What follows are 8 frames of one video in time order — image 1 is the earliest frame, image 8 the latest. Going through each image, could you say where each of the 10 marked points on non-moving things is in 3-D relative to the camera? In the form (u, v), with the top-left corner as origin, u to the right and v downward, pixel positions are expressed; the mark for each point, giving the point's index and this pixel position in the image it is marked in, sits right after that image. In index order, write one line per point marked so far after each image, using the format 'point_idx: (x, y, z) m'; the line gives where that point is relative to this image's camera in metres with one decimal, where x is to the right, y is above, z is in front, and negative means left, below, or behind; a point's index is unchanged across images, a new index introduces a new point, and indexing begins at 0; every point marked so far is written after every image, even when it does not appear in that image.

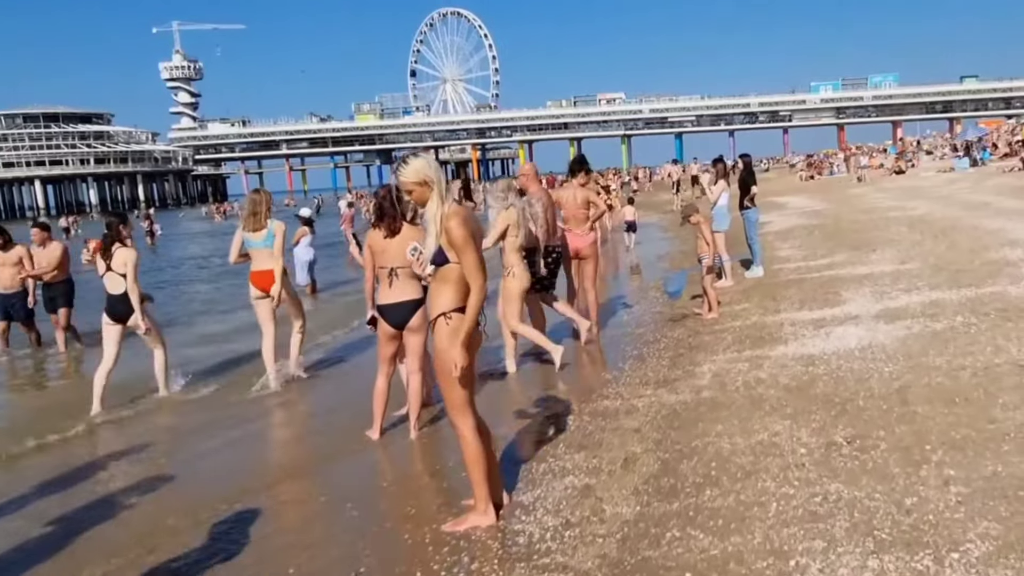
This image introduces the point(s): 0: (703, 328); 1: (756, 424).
0: (+1.6, -0.3, +8.9) m
1: (+1.3, -0.7, +5.4) m
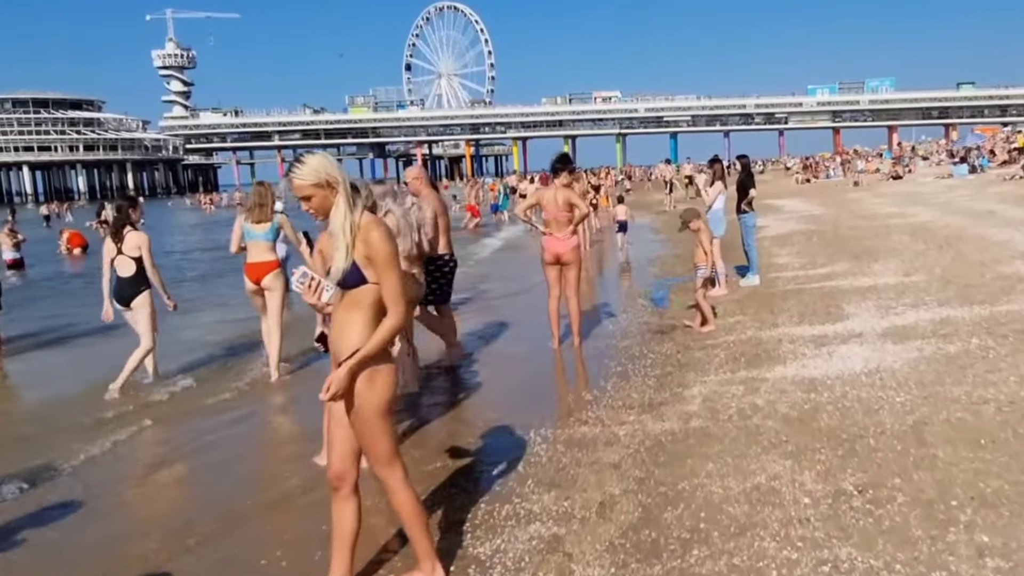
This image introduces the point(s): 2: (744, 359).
0: (+1.4, -0.4, +8.2) m
1: (+1.1, -0.8, +4.7) m
2: (+1.6, -0.5, +7.2) m
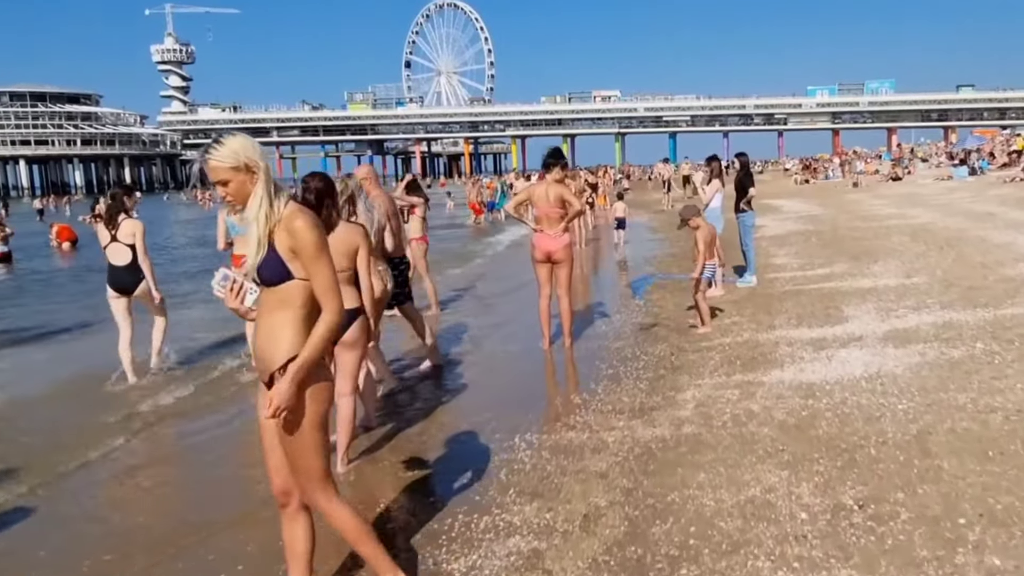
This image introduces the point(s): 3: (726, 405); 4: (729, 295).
0: (+1.3, -0.4, +8.0) m
1: (+1.0, -0.8, +4.5) m
2: (+1.5, -0.5, +6.9) m
3: (+1.2, -0.7, +5.8) m
4: (+2.2, -0.1, +10.5) m
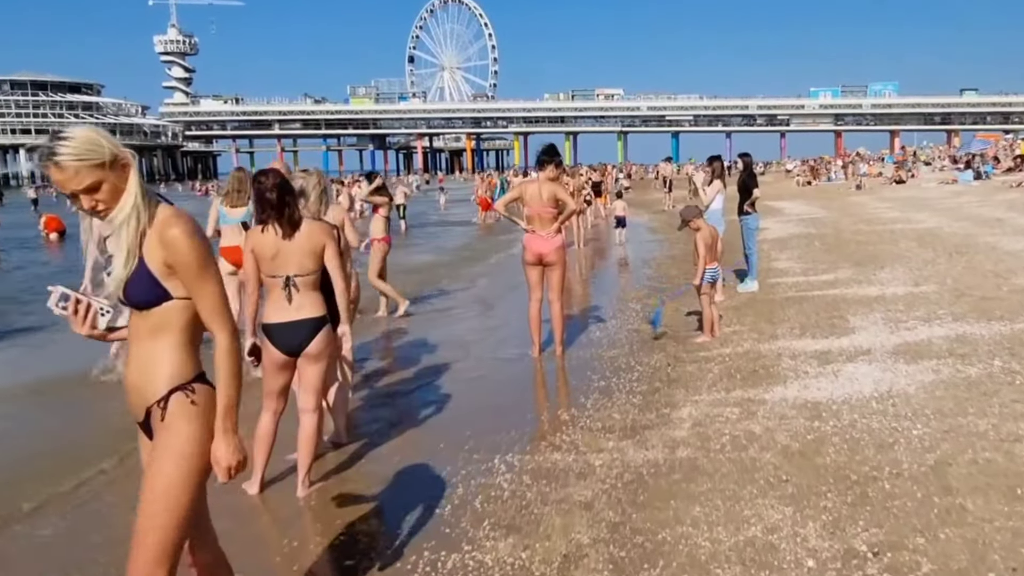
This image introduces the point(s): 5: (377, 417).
0: (+1.2, -0.5, +7.5) m
1: (+0.9, -0.8, +4.0) m
2: (+1.4, -0.5, +6.5) m
3: (+1.1, -0.7, +5.3) m
4: (+2.1, -0.1, +10.0) m
5: (-0.8, -0.8, +6.2) m
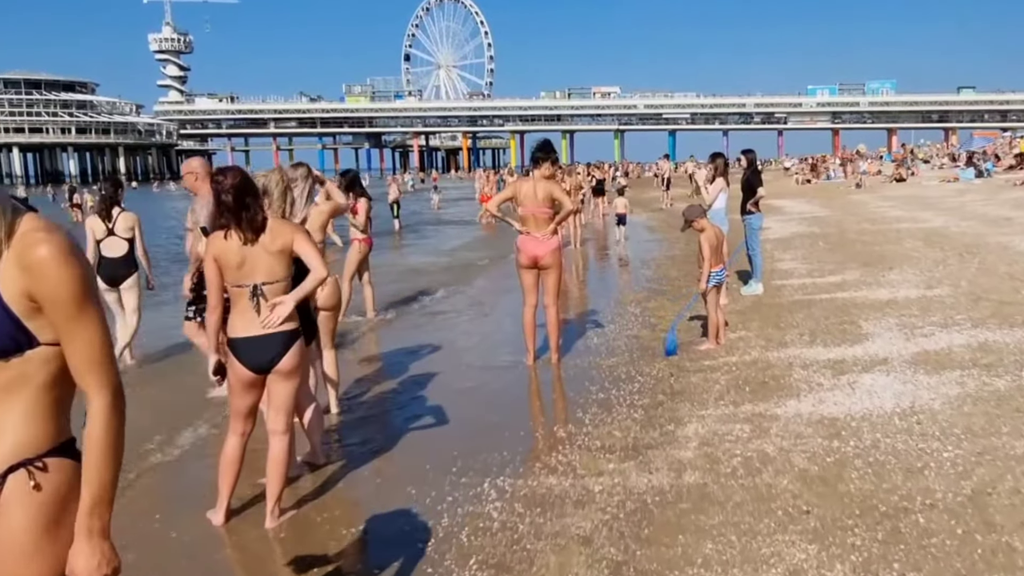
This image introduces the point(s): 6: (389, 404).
0: (+1.2, -0.5, +7.1) m
1: (+0.9, -0.9, +3.6) m
2: (+1.4, -0.6, +6.0) m
3: (+1.0, -0.7, +4.9) m
4: (+2.0, -0.1, +9.6) m
5: (-0.8, -0.8, +5.7) m
6: (-0.8, -0.7, +6.5) m
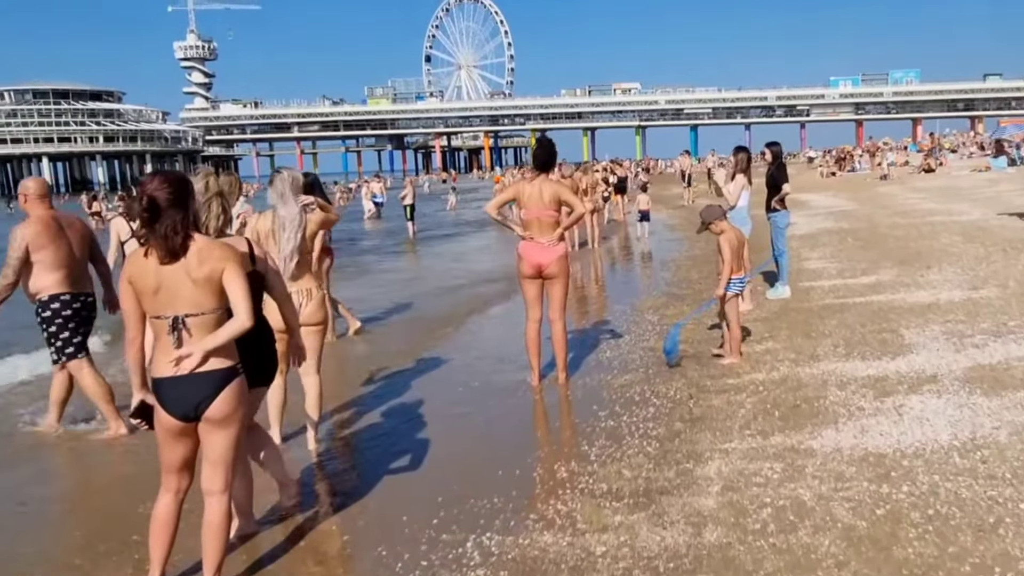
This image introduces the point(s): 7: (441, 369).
0: (+1.2, -0.6, +6.3) m
1: (+0.8, -1.0, +2.8) m
2: (+1.4, -0.6, +5.3) m
3: (+1.0, -0.8, +4.1) m
4: (+2.1, -0.2, +8.8) m
5: (-0.9, -0.9, +5.0) m
6: (-0.8, -0.8, +5.8) m
7: (-0.5, -0.6, +7.8) m
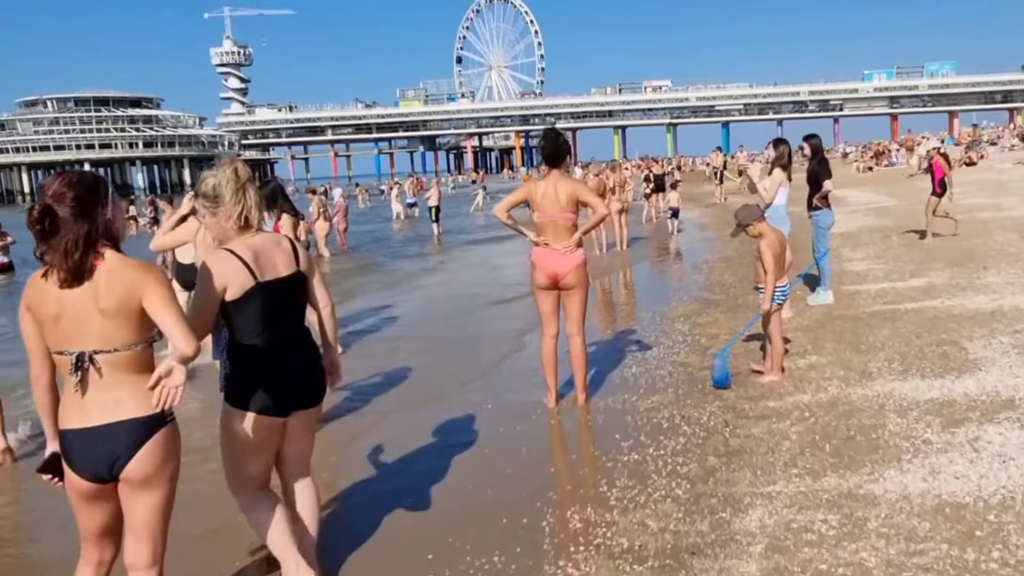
0: (+1.3, -0.6, +5.6) m
1: (+0.8, -1.0, +2.1) m
2: (+1.4, -0.7, +4.5) m
3: (+1.0, -0.9, +3.4) m
4: (+2.2, -0.2, +8.0) m
5: (-0.8, -1.0, +4.3) m
6: (-0.7, -0.9, +5.1) m
7: (-0.4, -0.7, +7.1) m
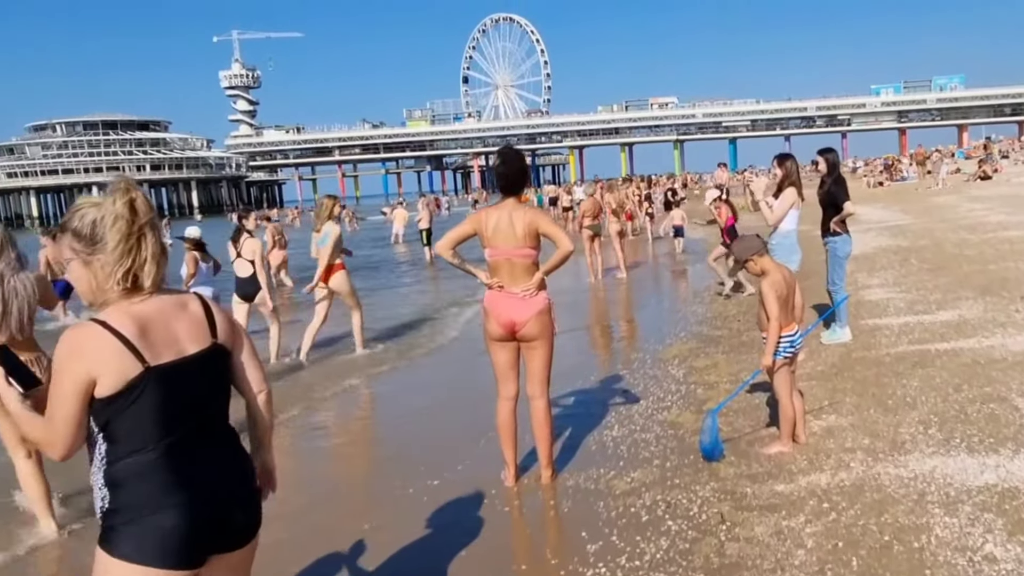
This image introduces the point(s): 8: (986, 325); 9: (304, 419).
0: (+1.0, -0.9, +4.4) m
1: (+0.5, -1.2, +1.0) m
2: (+1.1, -0.9, +3.4) m
3: (+0.7, -1.1, +2.2) m
4: (+2.0, -0.5, +6.9) m
5: (-1.1, -1.2, +3.2) m
6: (-1.0, -1.1, +4.0) m
7: (-0.7, -1.0, +6.0) m
8: (+3.4, -0.3, +7.5) m
9: (-1.5, -0.9, +7.1) m
